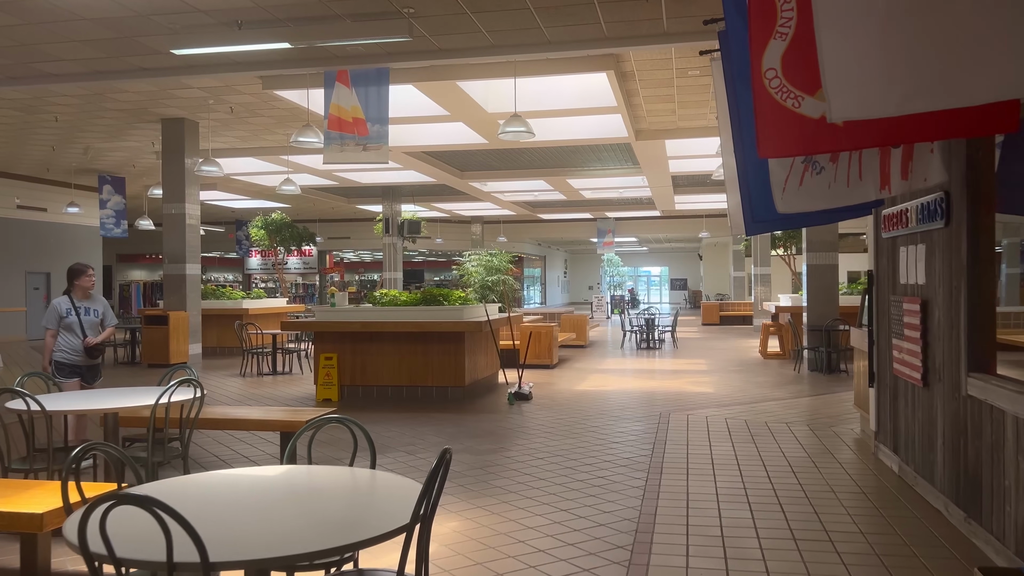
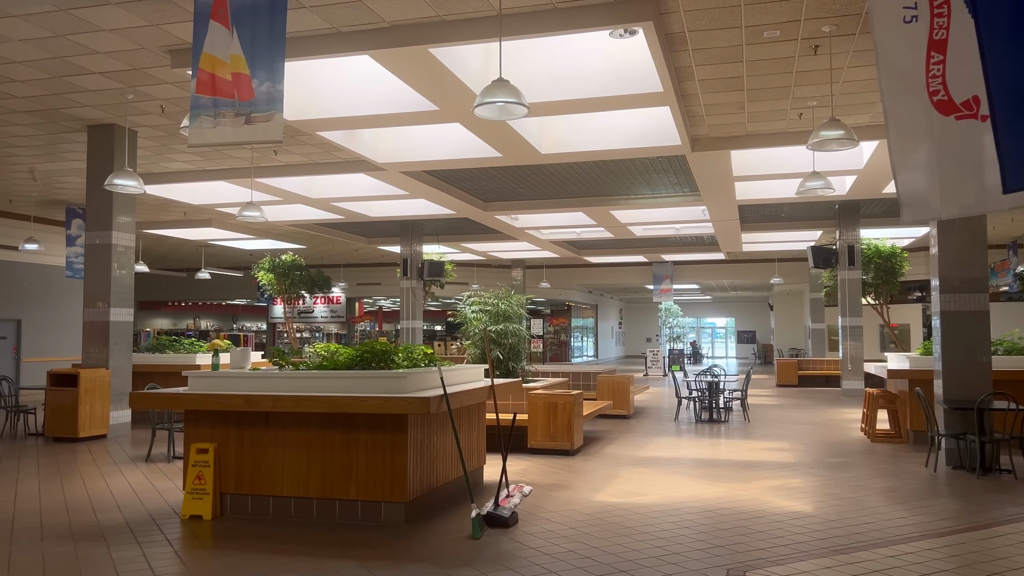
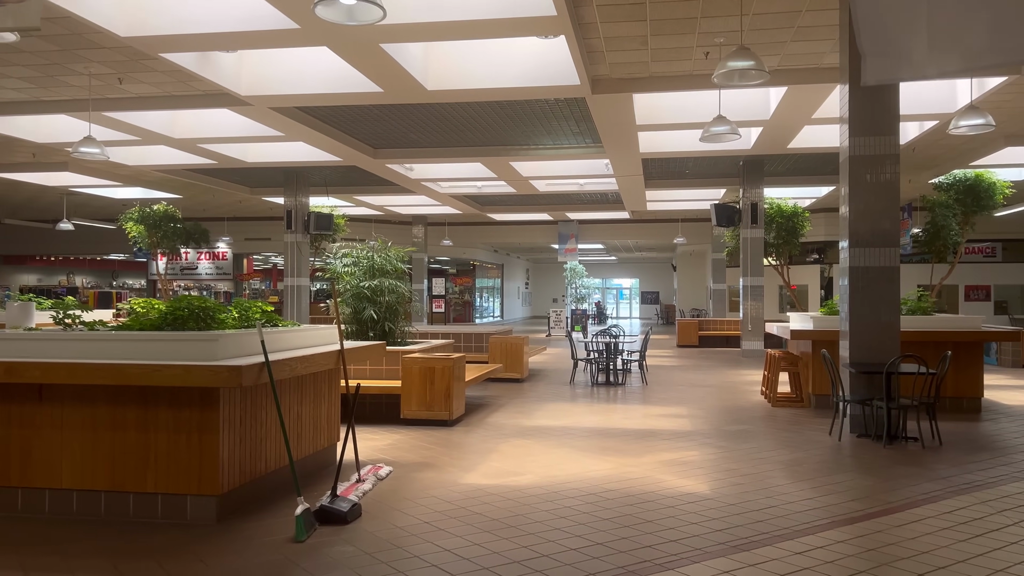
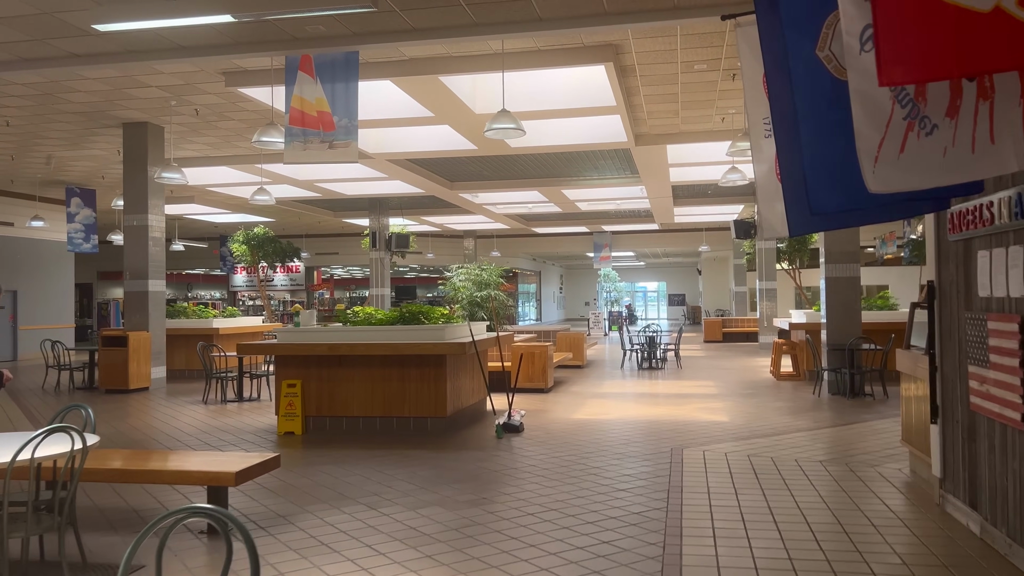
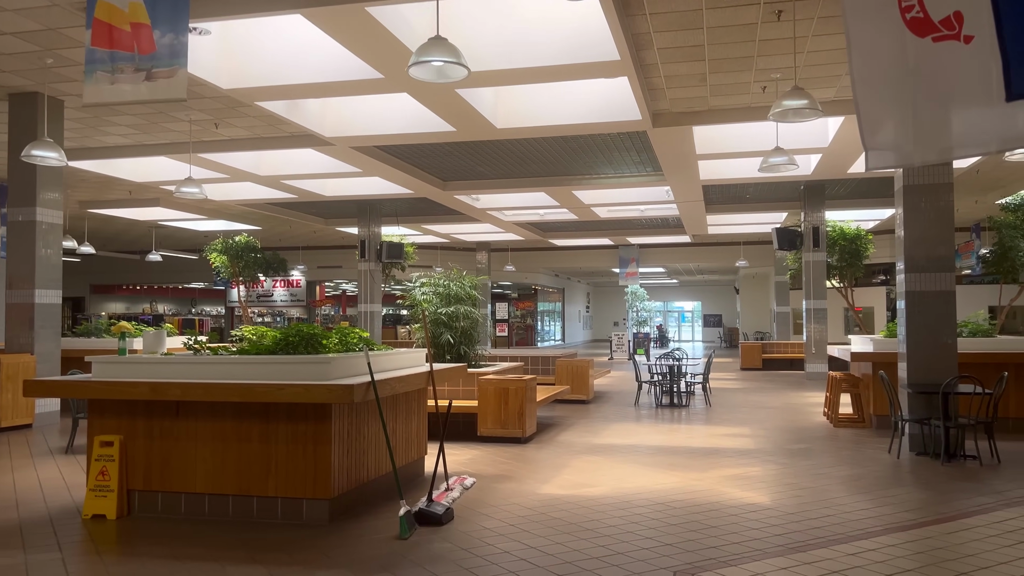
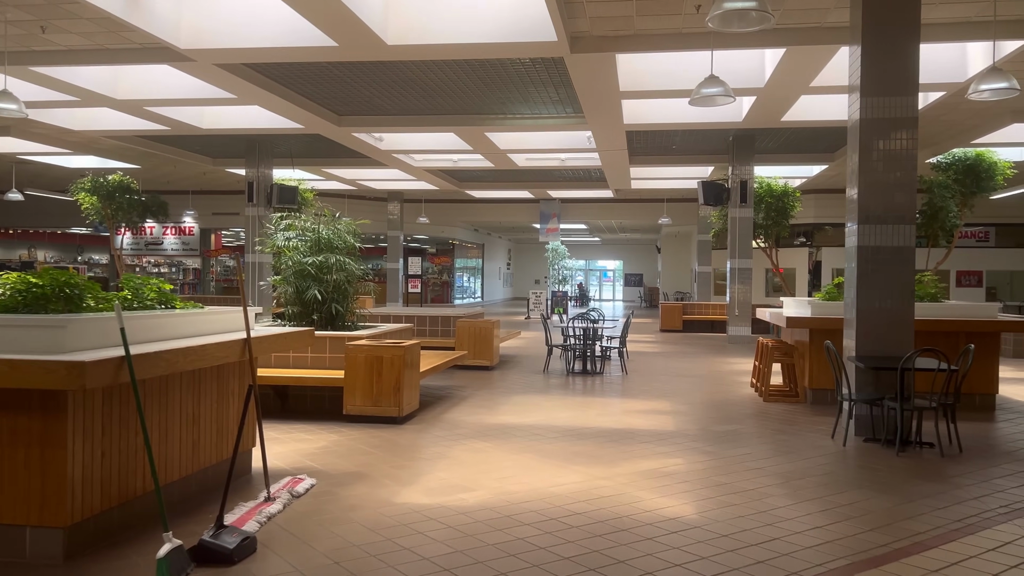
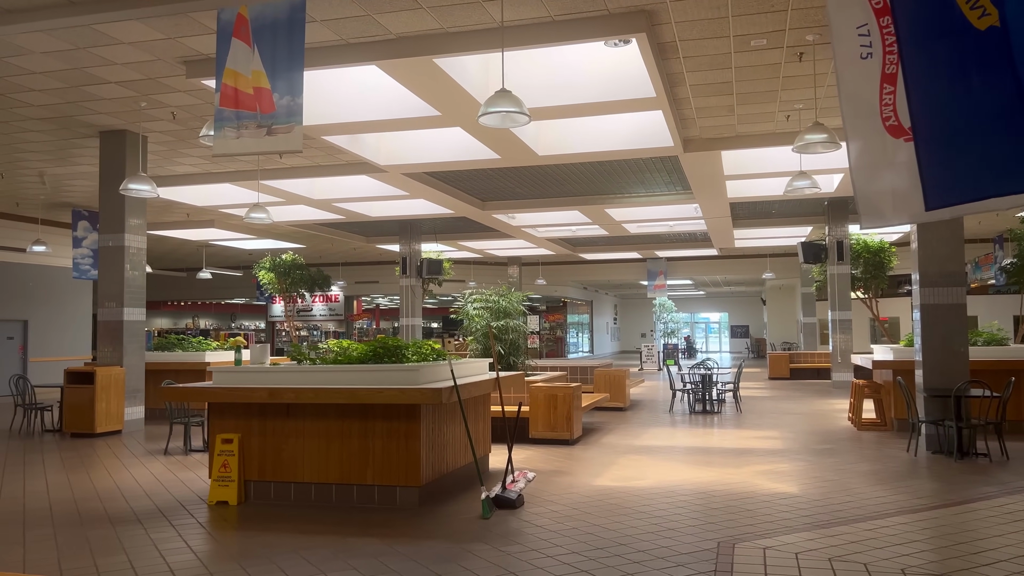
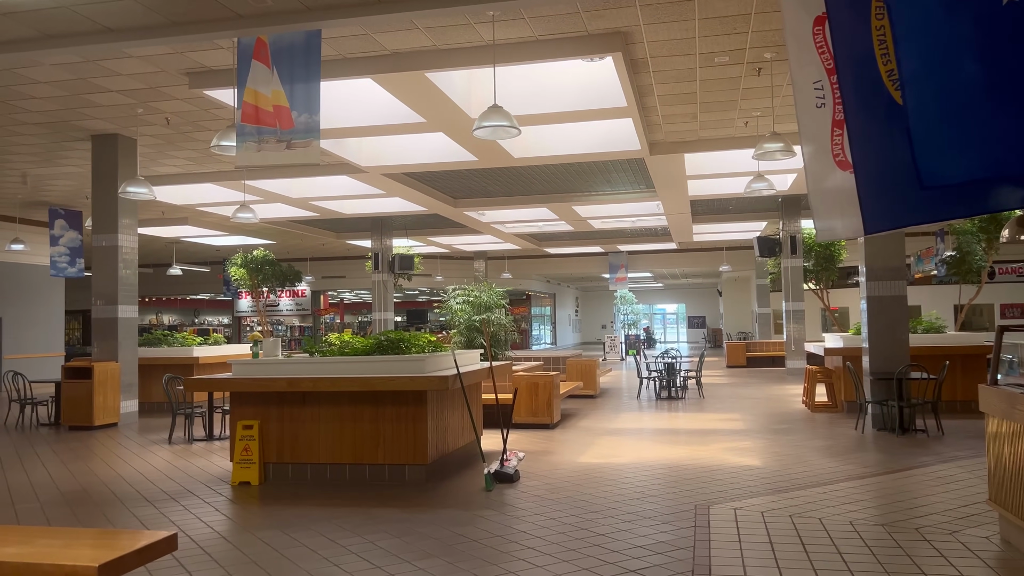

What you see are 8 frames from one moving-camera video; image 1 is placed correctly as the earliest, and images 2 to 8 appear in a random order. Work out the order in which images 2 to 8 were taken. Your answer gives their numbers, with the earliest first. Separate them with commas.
4, 8, 7, 2, 5, 3, 6
